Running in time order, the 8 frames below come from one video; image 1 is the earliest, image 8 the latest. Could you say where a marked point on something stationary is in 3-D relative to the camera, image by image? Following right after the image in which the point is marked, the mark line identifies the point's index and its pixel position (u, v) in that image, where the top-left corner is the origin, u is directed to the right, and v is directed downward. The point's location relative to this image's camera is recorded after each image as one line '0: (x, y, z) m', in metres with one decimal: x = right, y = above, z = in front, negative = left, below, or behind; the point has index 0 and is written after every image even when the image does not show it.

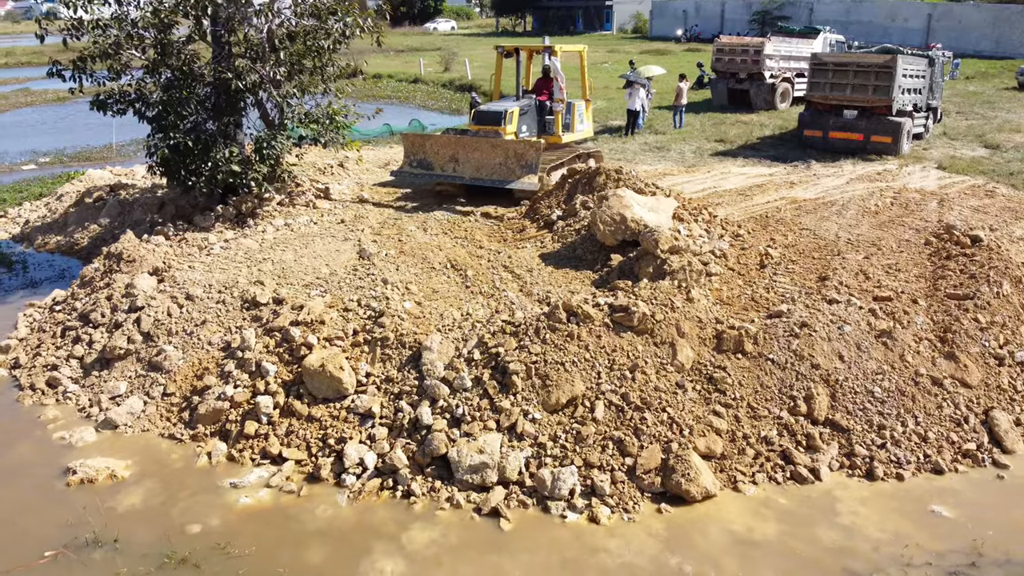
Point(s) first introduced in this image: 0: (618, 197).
0: (+1.0, +0.9, +7.7) m
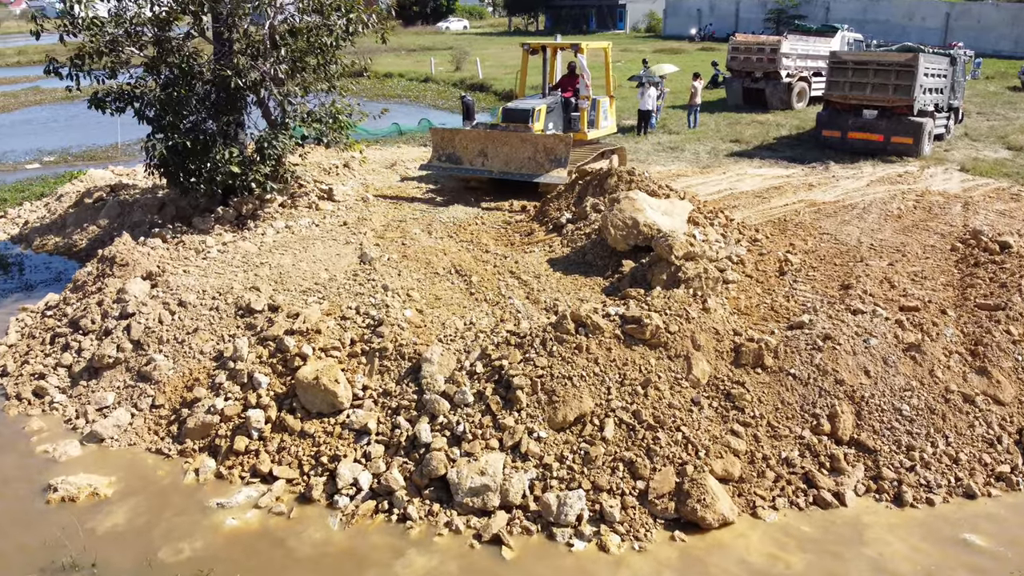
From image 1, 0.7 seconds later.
0: (+1.1, +0.8, +7.4) m
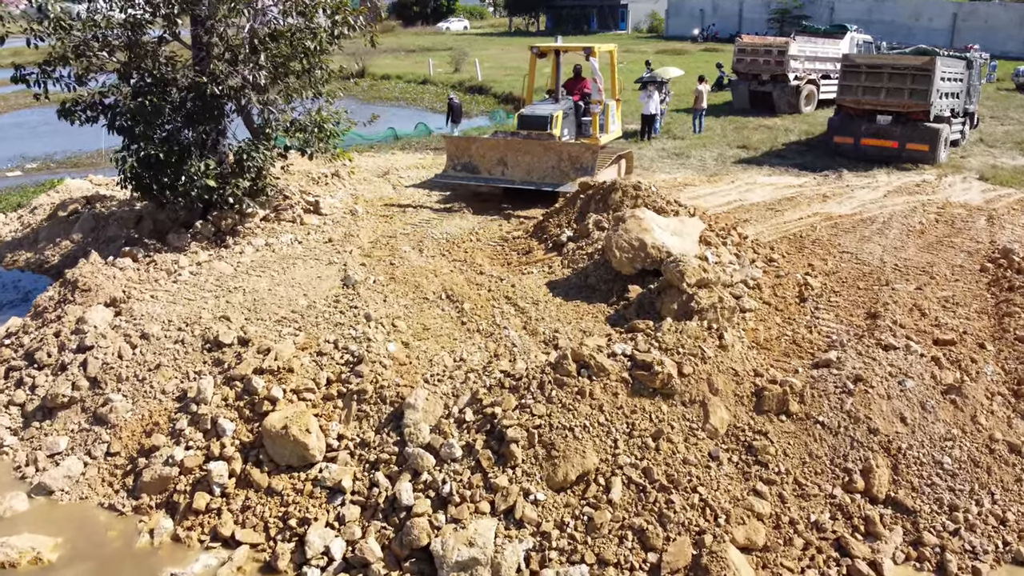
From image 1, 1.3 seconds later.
0: (+1.1, +0.6, +6.8) m
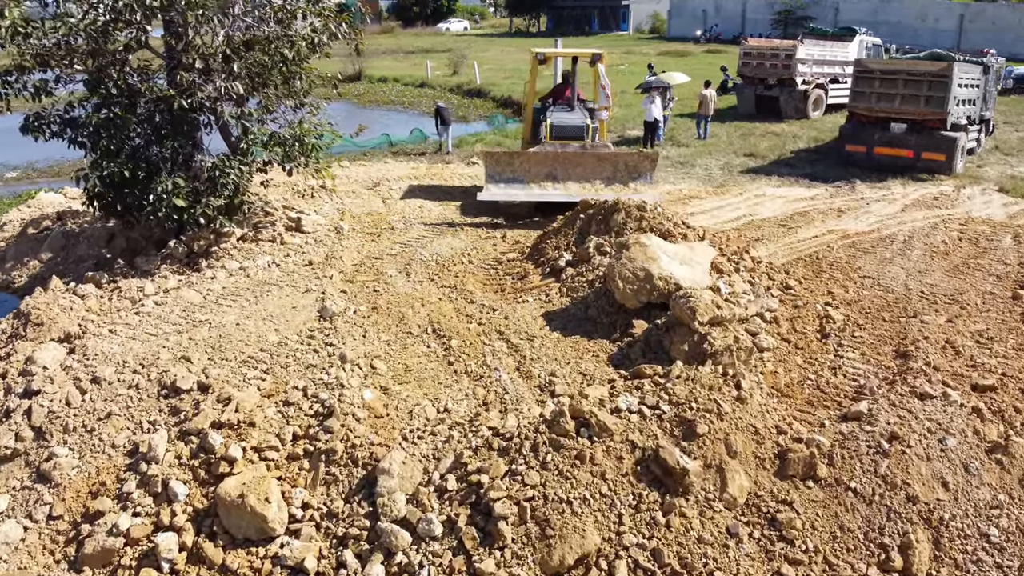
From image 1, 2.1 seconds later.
0: (+1.0, +0.3, +6.2) m
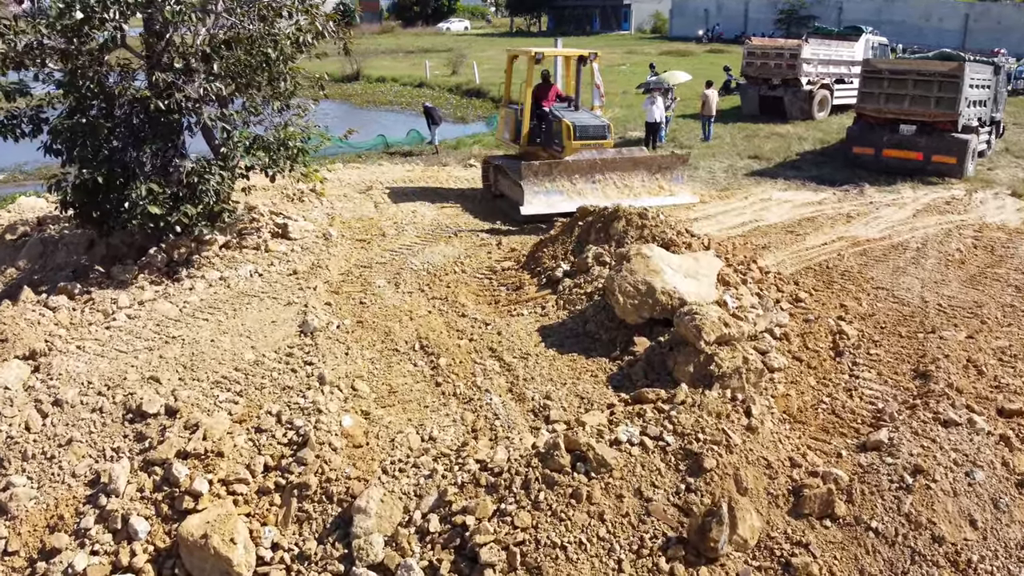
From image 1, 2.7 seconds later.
0: (+1.0, +0.2, +5.8) m
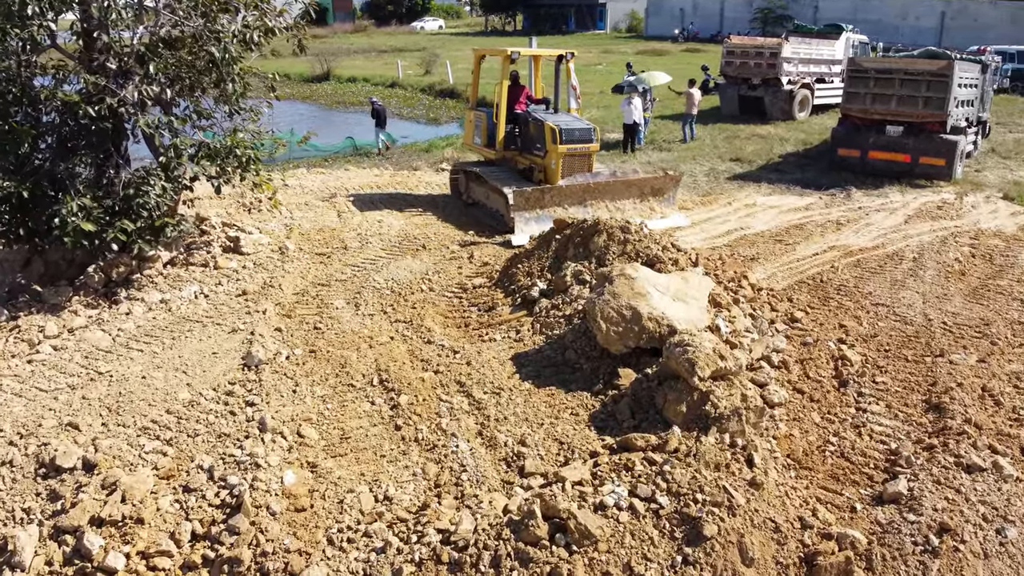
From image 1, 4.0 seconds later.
0: (+0.8, +0.1, +5.2) m
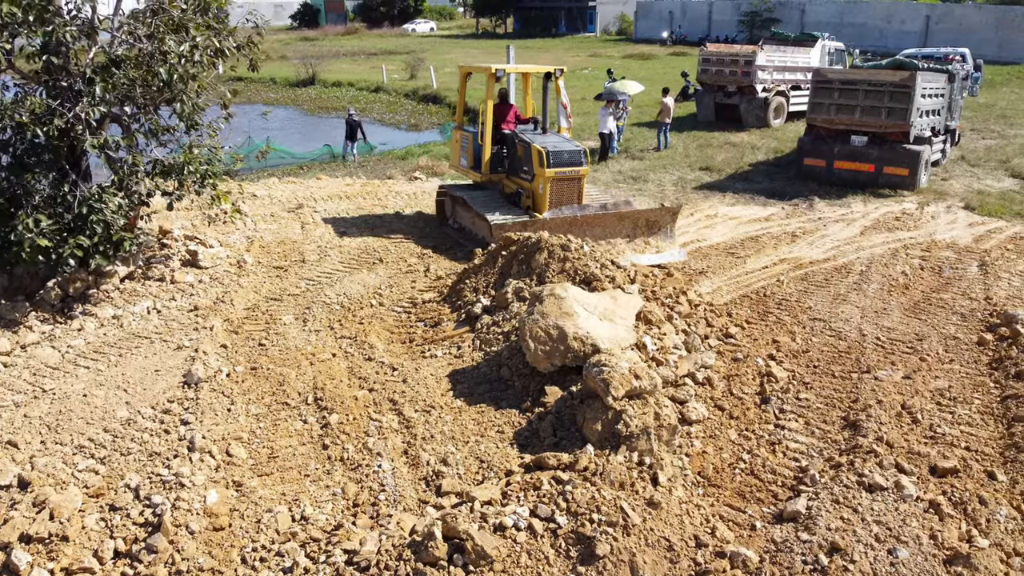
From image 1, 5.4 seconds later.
0: (+0.3, -0.1, +5.4) m
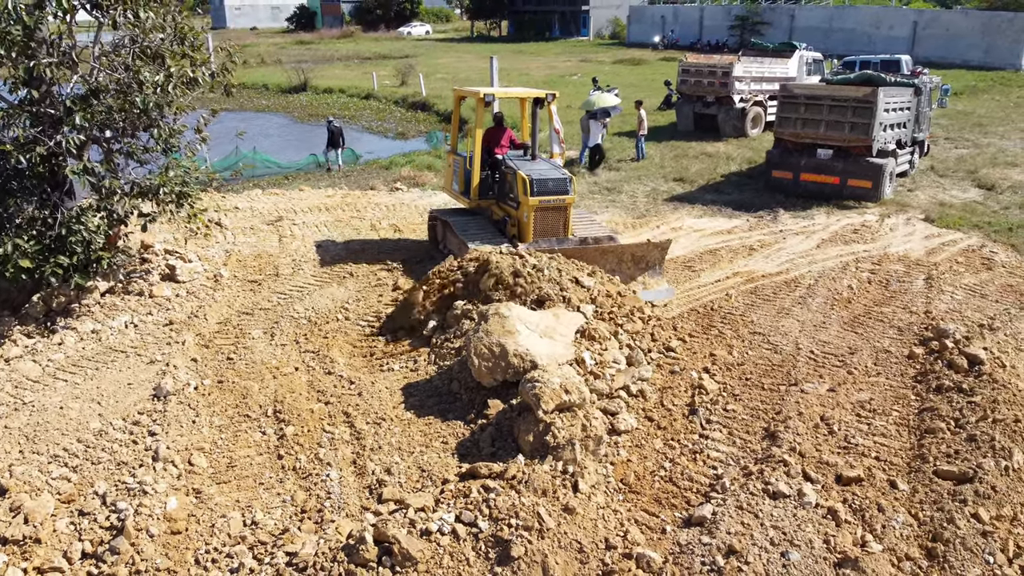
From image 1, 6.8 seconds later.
0: (-0.1, -0.2, +5.8) m
